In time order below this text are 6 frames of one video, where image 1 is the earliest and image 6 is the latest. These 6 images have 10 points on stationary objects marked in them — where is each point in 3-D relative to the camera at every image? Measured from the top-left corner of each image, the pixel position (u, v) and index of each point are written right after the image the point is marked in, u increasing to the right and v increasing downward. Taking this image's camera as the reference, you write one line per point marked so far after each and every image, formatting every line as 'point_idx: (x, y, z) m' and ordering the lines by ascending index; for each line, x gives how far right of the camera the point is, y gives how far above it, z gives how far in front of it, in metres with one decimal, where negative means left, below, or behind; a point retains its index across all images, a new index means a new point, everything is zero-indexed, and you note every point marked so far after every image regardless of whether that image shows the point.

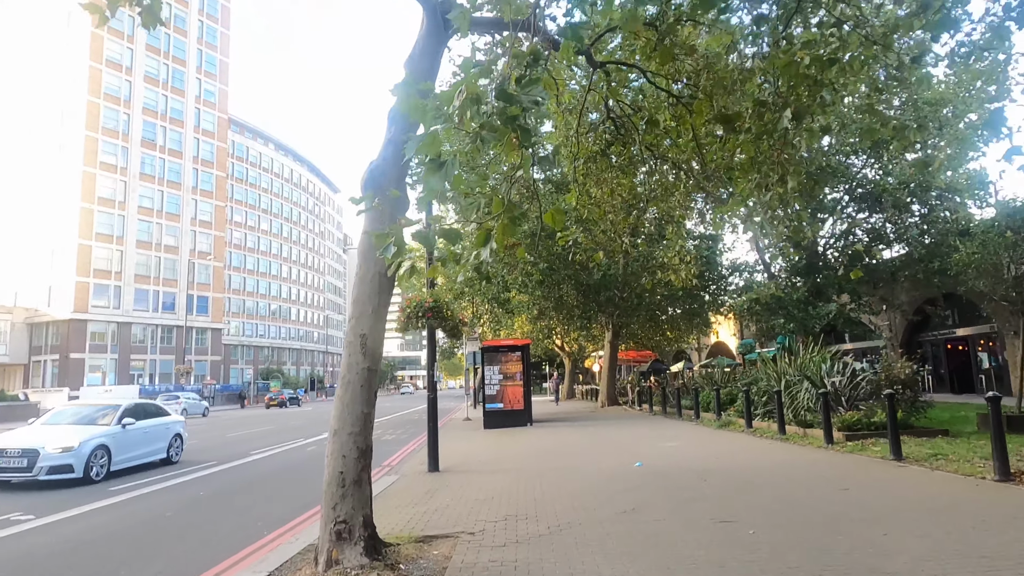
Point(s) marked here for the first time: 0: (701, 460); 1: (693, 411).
0: (+2.6, -2.4, +9.6) m
1: (+4.6, -3.1, +17.1) m
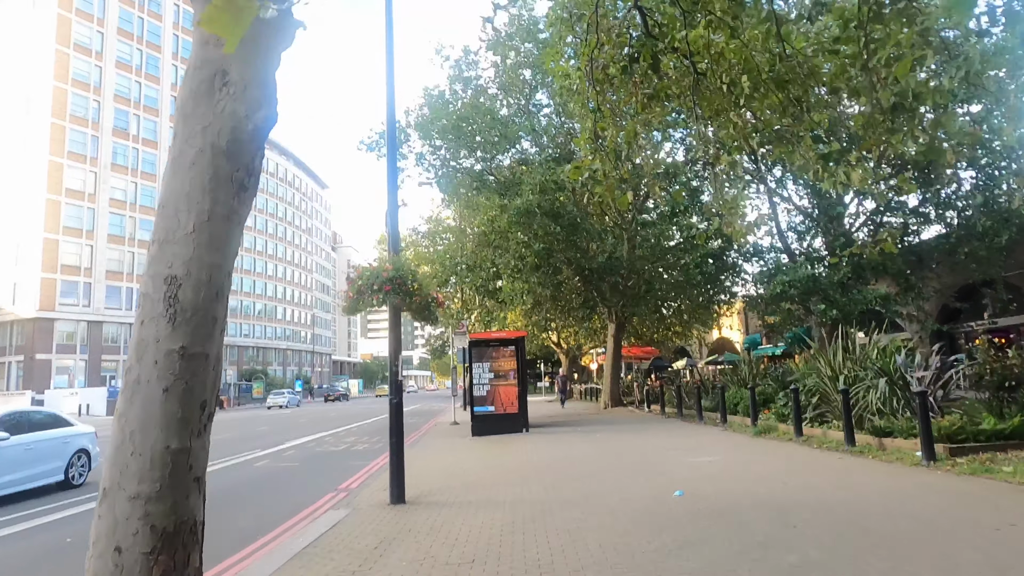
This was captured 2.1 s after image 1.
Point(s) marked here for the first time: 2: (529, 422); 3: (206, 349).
0: (+2.6, -2.0, +6.9) m
1: (+4.4, -2.7, +14.5) m
2: (+0.4, -3.4, +17.1) m
3: (-1.0, -0.2, +2.3) m
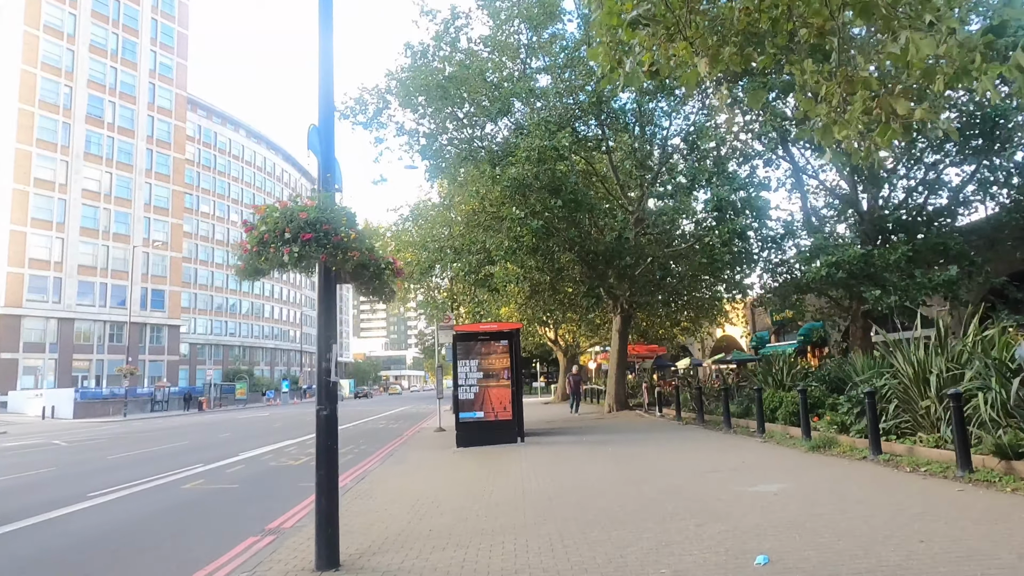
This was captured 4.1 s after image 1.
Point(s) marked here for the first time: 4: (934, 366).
0: (+2.5, -1.7, +4.4) m
1: (+4.3, -2.4, +12.0) m
2: (+0.3, -3.0, +14.5) m
3: (-1.1, +0.1, -0.2) m
4: (+5.3, -1.0, +8.5) m
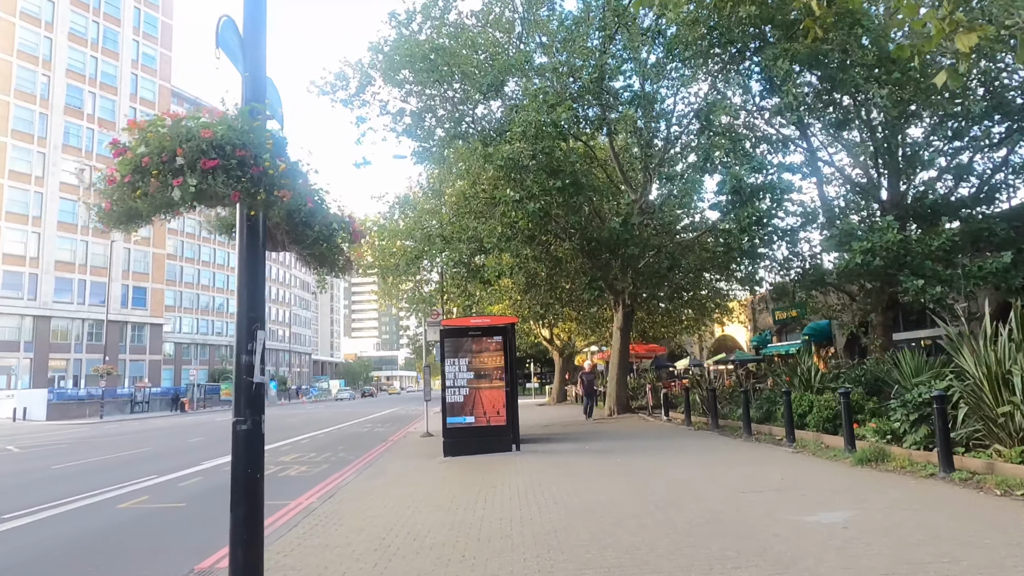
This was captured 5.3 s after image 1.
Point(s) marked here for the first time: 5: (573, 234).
0: (+2.5, -1.5, +3.0) m
1: (+4.2, -2.2, +10.6) m
2: (+0.1, -2.8, +13.1) m
3: (-1.0, +0.3, -1.7) m
4: (+5.2, -0.8, +7.1) m
5: (+1.4, +1.2, +15.8) m
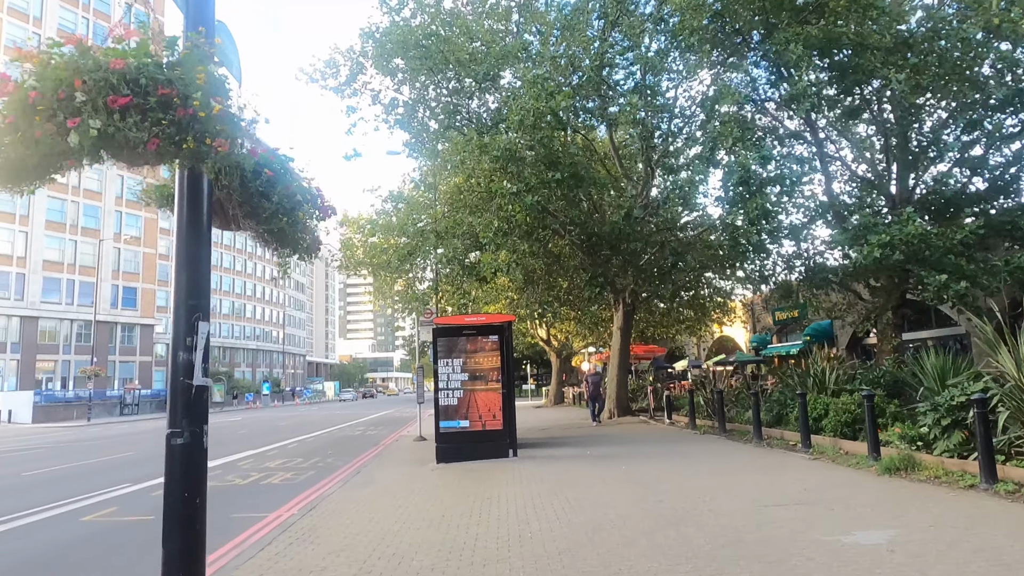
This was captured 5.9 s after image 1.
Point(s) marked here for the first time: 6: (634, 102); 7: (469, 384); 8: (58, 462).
0: (+2.5, -1.4, +2.3) m
1: (+4.2, -2.1, +9.9) m
2: (+0.1, -2.8, +12.4) m
3: (-1.0, +0.4, -2.4) m
4: (+5.2, -0.7, +6.5) m
5: (+1.3, +1.3, +15.2) m
6: (+2.5, +3.9, +14.2) m
7: (-0.8, -1.7, +11.9) m
8: (-9.9, -3.8, +15.0) m
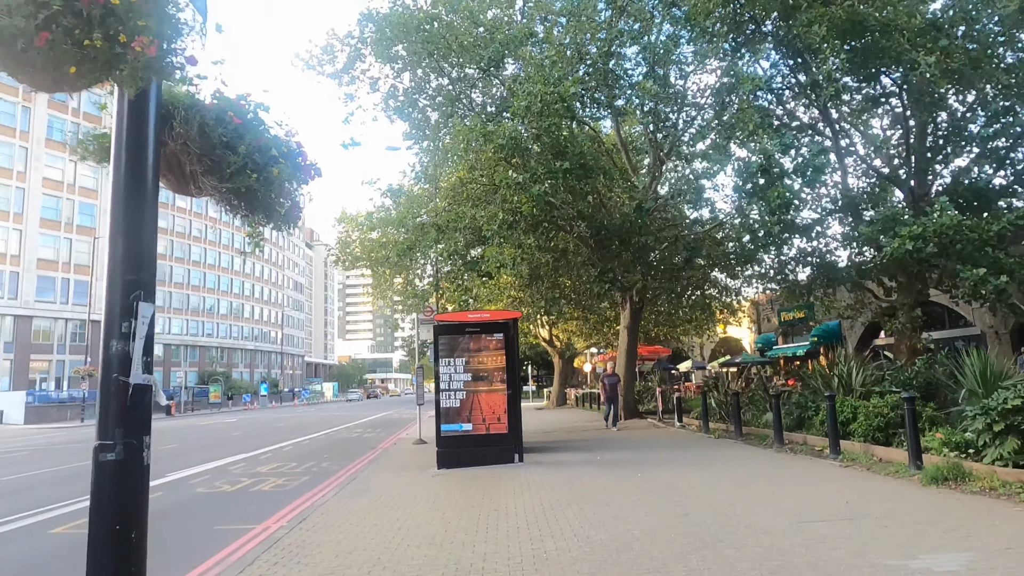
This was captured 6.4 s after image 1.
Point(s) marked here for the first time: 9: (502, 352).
0: (+2.6, -1.4, +1.7) m
1: (+4.2, -2.0, +9.3) m
2: (+0.2, -2.7, +11.7) m
3: (-0.9, +0.5, -3.1) m
4: (+5.3, -0.6, +5.8) m
5: (+1.4, +1.4, +14.5) m
6: (+2.6, +3.9, +13.6) m
7: (-0.7, -1.6, +11.3) m
8: (-9.9, -3.7, +14.3) m
9: (-0.2, -1.1, +11.4) m
